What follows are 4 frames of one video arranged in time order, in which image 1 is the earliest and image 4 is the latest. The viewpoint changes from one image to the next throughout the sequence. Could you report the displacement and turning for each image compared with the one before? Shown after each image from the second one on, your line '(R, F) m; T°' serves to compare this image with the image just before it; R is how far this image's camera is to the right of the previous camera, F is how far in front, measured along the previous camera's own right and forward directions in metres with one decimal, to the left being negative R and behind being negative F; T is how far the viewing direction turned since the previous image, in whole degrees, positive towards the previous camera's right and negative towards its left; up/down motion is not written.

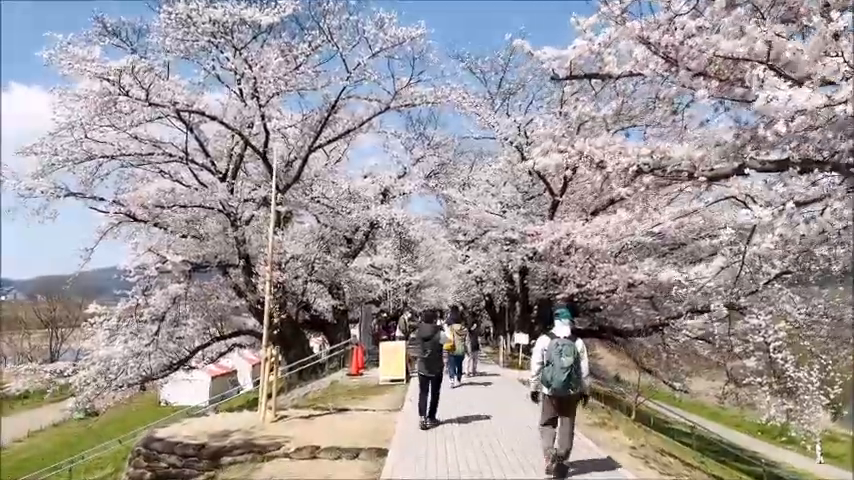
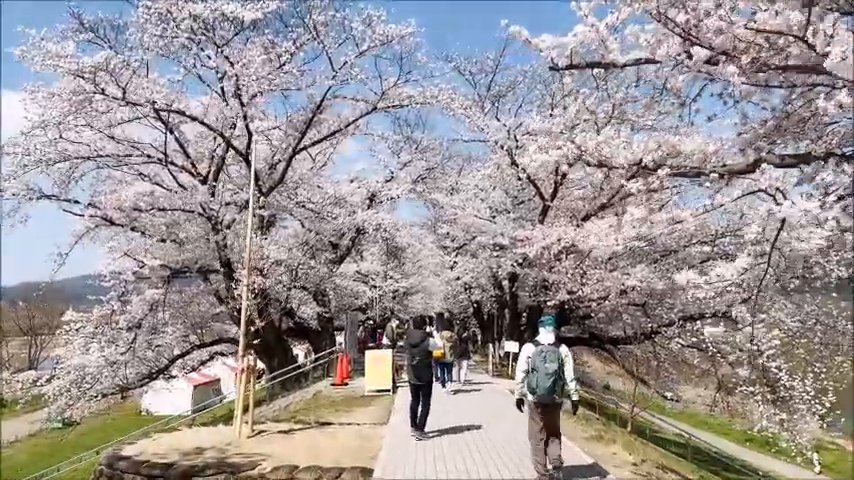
(0.0, +0.4) m; +1°
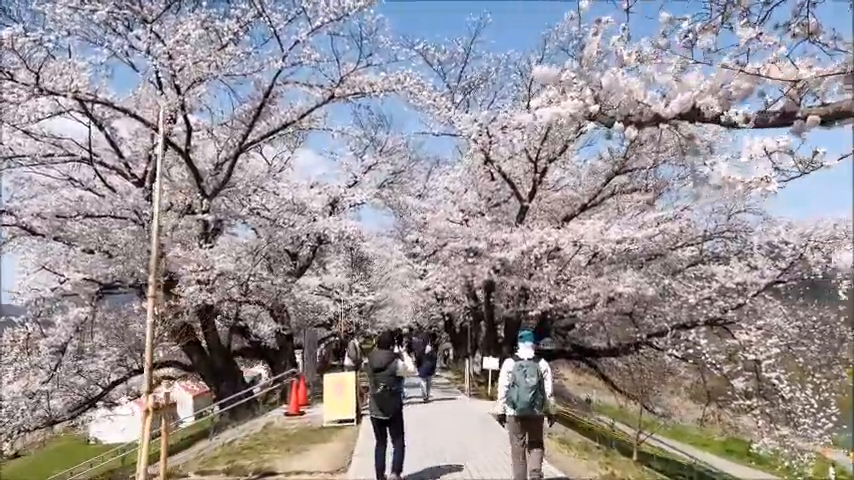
(0.0, +1.6) m; +3°
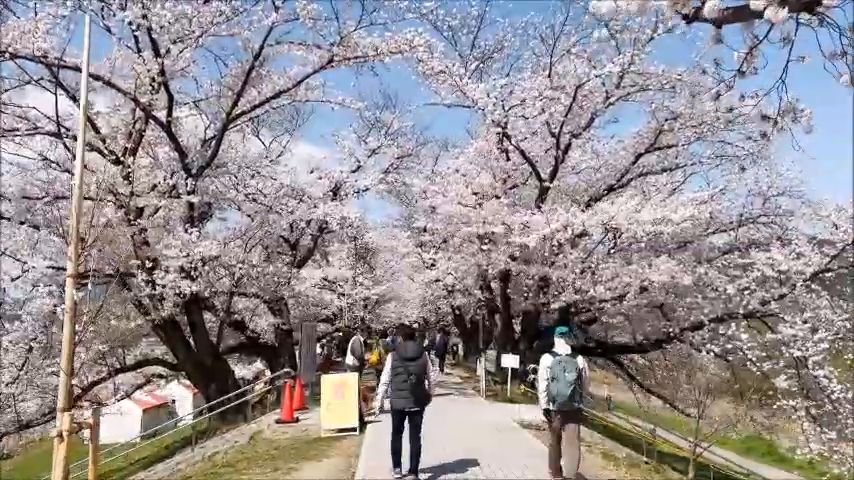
(-0.1, +1.4) m; 0°
